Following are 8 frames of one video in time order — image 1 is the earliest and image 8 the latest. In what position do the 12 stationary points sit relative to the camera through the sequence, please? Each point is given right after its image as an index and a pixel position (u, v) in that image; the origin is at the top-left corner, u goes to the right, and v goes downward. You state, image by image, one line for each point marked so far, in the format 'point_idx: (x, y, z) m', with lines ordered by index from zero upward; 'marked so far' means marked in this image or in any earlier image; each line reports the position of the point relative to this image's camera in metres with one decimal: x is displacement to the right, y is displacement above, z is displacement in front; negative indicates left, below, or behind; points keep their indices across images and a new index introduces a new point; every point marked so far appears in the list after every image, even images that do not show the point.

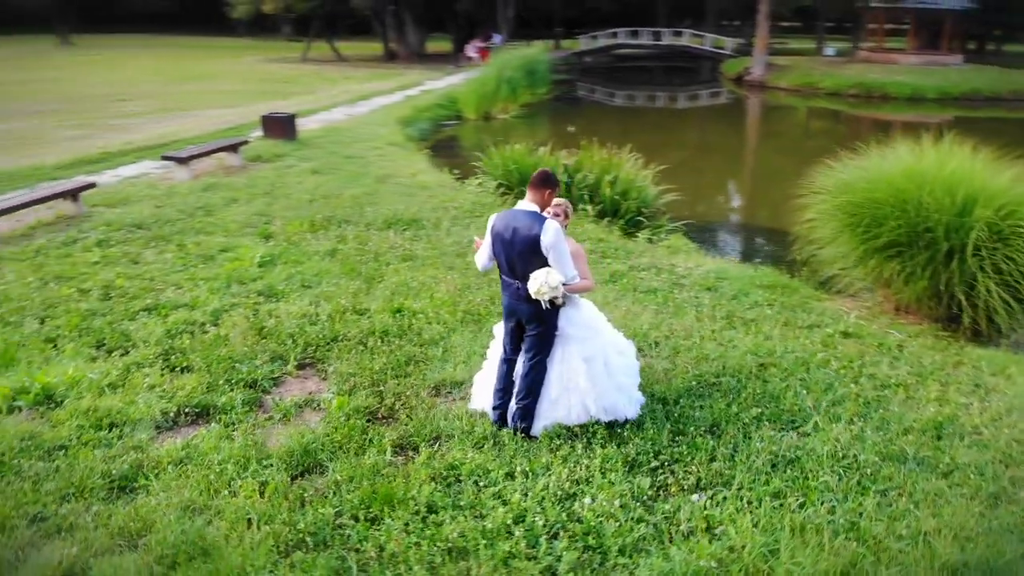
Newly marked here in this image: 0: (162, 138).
0: (-5.6, +2.4, +13.4) m
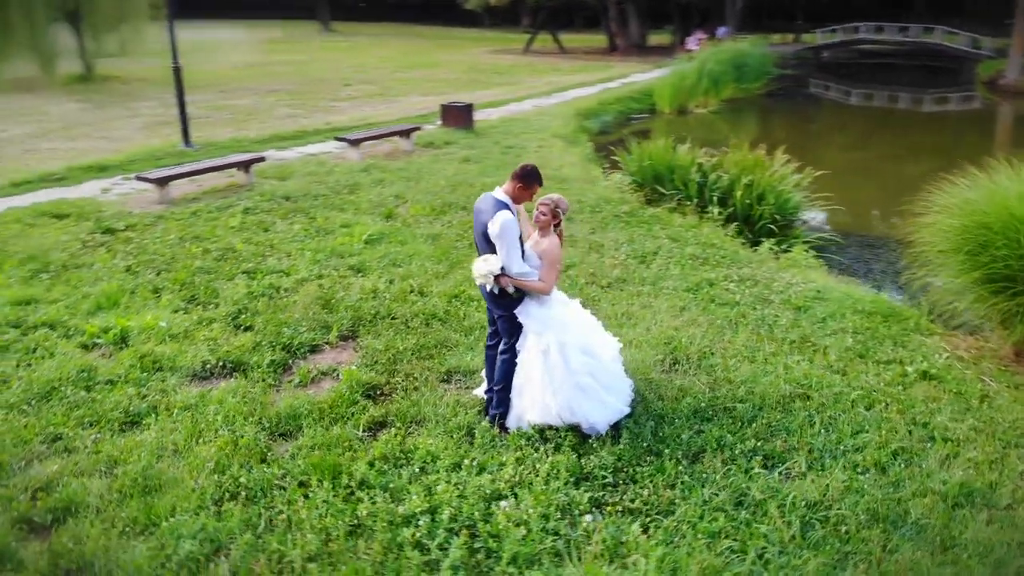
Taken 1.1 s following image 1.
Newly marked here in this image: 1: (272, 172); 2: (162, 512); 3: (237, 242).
0: (-2.7, +2.9, +14.6) m
1: (-3.1, +1.5, +10.7) m
2: (-1.7, -1.1, +4.1) m
3: (-2.7, +0.4, +8.2) m
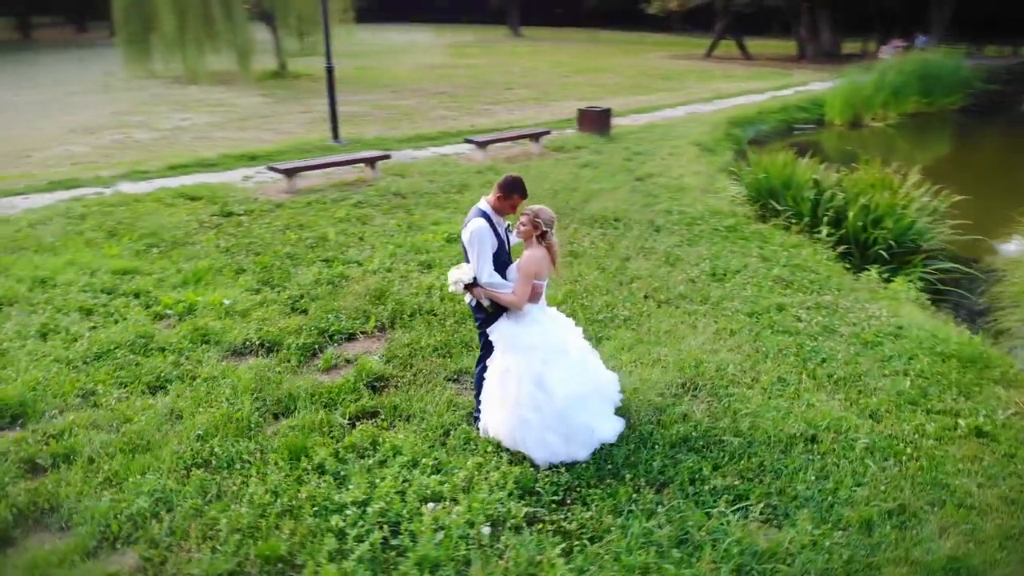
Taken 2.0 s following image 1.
0: (-0.2, +2.9, +14.9) m
1: (-1.6, +1.6, +11.3) m
2: (-2.0, -0.9, +4.5) m
3: (-1.9, +0.6, +8.7) m
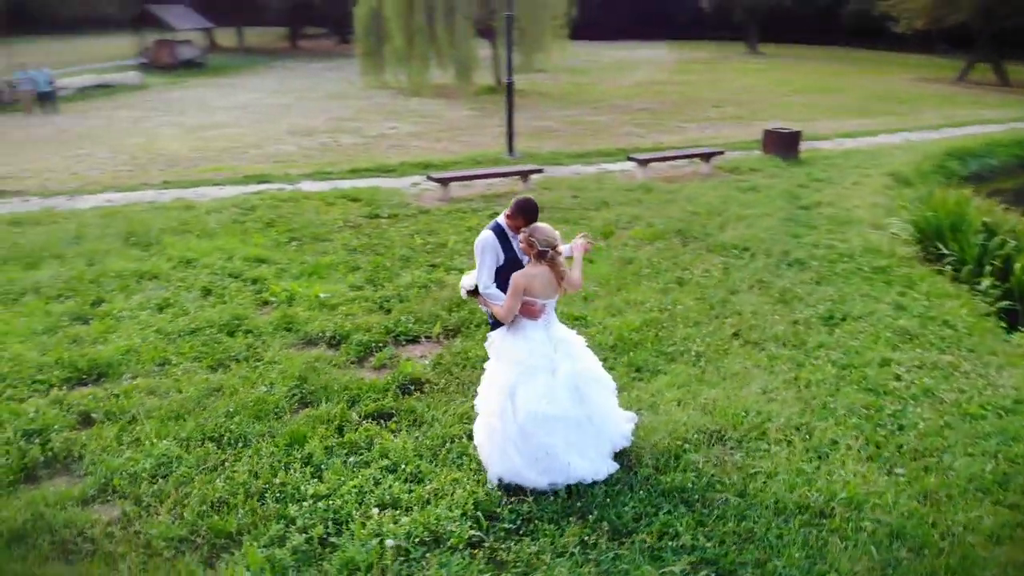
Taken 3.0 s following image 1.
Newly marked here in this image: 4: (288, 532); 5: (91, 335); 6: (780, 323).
0: (+3.0, +2.5, +14.5) m
1: (+0.5, +1.4, +11.4) m
2: (-2.1, -0.8, +5.0) m
3: (-0.6, +0.5, +9.0) m
4: (-1.1, -1.2, +4.1) m
5: (-3.1, -0.3, +6.3) m
6: (+2.2, -0.3, +6.9) m
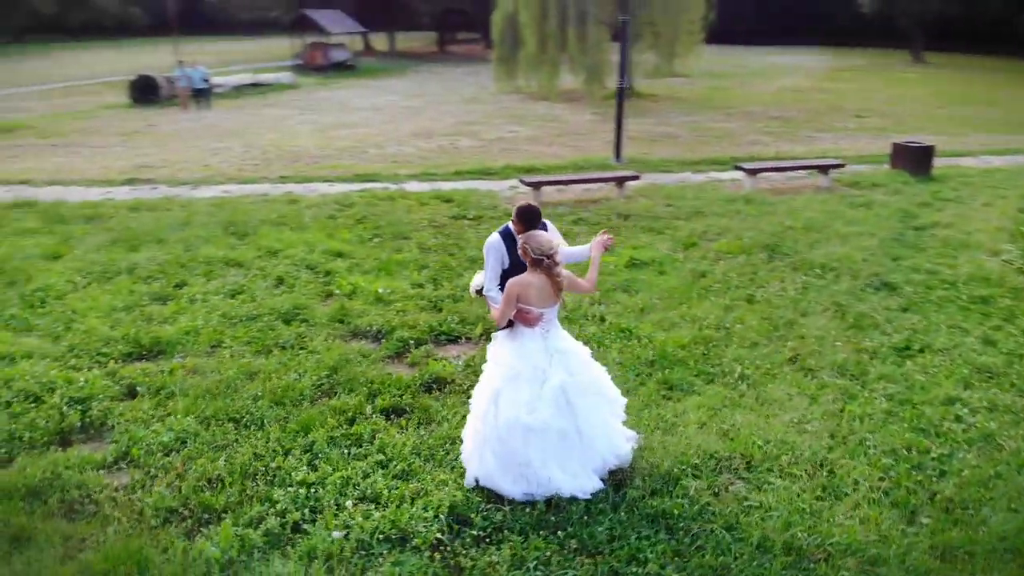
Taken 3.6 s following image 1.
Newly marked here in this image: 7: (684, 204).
0: (+4.8, +2.2, +13.8) m
1: (+1.8, +1.3, +11.1) m
2: (-2.0, -0.8, +5.3) m
3: (+0.2, +0.5, +9.0) m
4: (-1.2, -1.1, +4.2) m
5: (-2.8, -0.2, +6.8) m
6: (+2.5, -0.5, +6.4) m
7: (+2.1, +1.1, +10.5) m
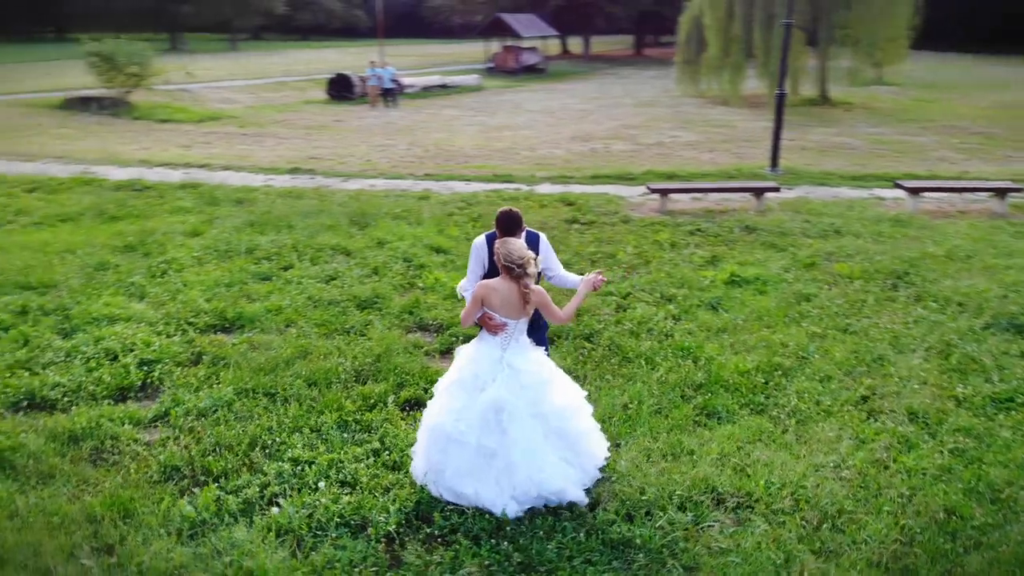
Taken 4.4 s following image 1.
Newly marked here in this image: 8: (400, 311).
0: (+7.0, +1.6, +12.3) m
1: (+3.4, +1.0, +10.4) m
2: (-1.9, -0.6, +5.7) m
3: (+1.3, +0.4, +8.7) m
4: (-1.4, -1.0, +4.5) m
5: (-2.2, 0.0, +7.3) m
6: (+2.8, -0.7, +5.7) m
7: (+3.6, +0.8, +9.8) m
8: (-0.9, -0.2, +7.1) m
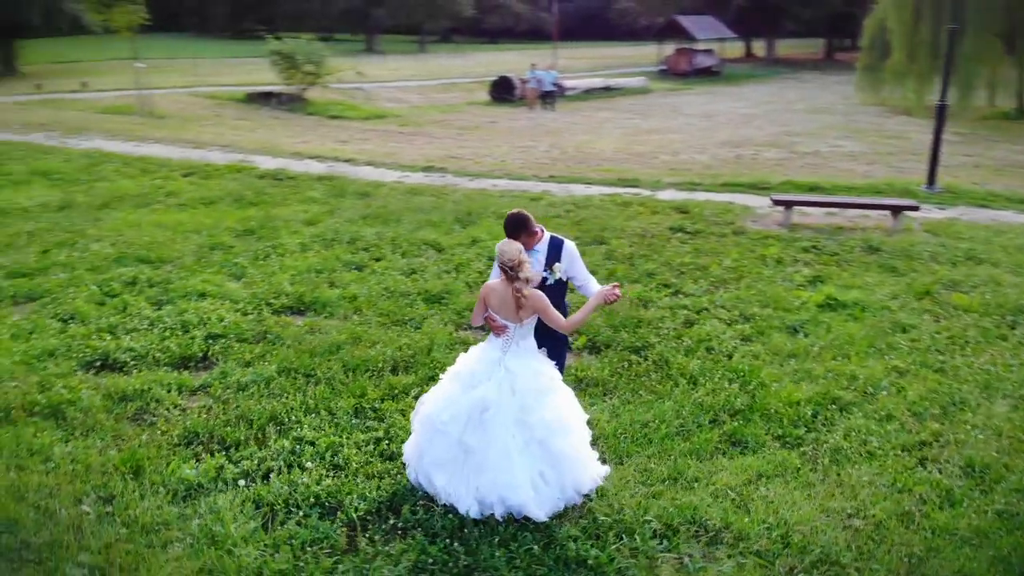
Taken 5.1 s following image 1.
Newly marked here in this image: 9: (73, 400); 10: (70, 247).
0: (+8.6, +1.0, +10.5) m
1: (+4.6, +0.7, +9.5) m
2: (-1.6, -0.5, +6.1) m
3: (+2.2, +0.2, +8.3) m
4: (-1.5, -1.0, +4.8) m
5: (-1.5, +0.1, +7.7) m
6: (+2.9, -0.9, +5.0) m
7: (+4.7, +0.4, +8.8) m
8: (-0.4, -0.2, +7.2) m
9: (-2.8, -0.7, +5.3) m
10: (-4.2, +0.4, +8.1) m
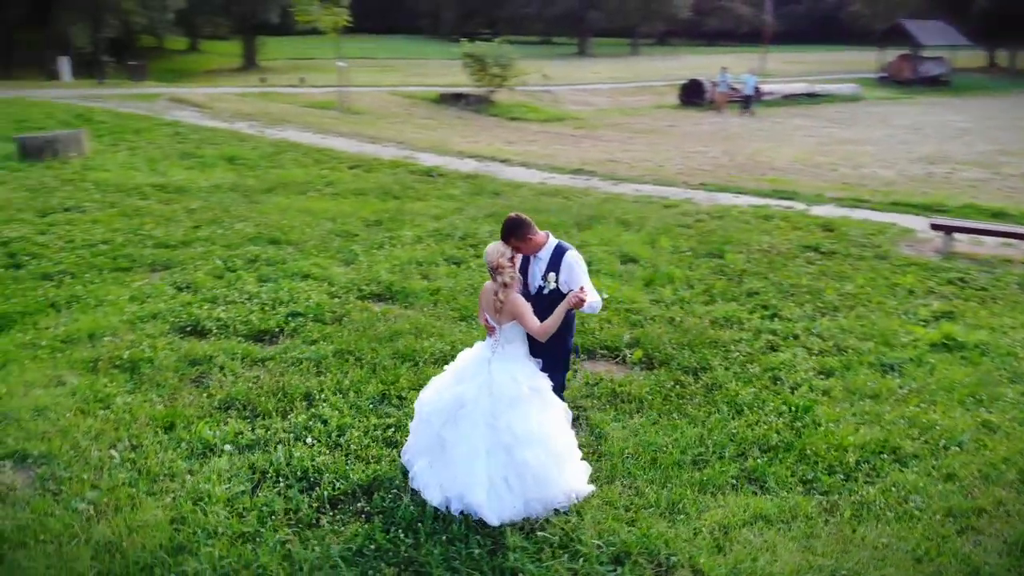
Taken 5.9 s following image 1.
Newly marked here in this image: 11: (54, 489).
0: (+9.9, +0.2, +8.0) m
1: (+5.8, +0.2, +8.1) m
2: (-1.3, -0.4, +6.4) m
3: (+3.1, 0.0, +7.6) m
4: (-1.5, -0.9, +5.2) m
5: (-0.7, +0.1, +8.0) m
6: (+2.8, -1.2, +4.2) m
7: (+5.6, 0.0, +7.4) m
8: (+0.2, -0.2, +7.2) m
9: (-2.5, -0.5, +6.0) m
10: (-3.1, +0.7, +9.0) m
11: (-2.4, -1.1, +4.5) m
